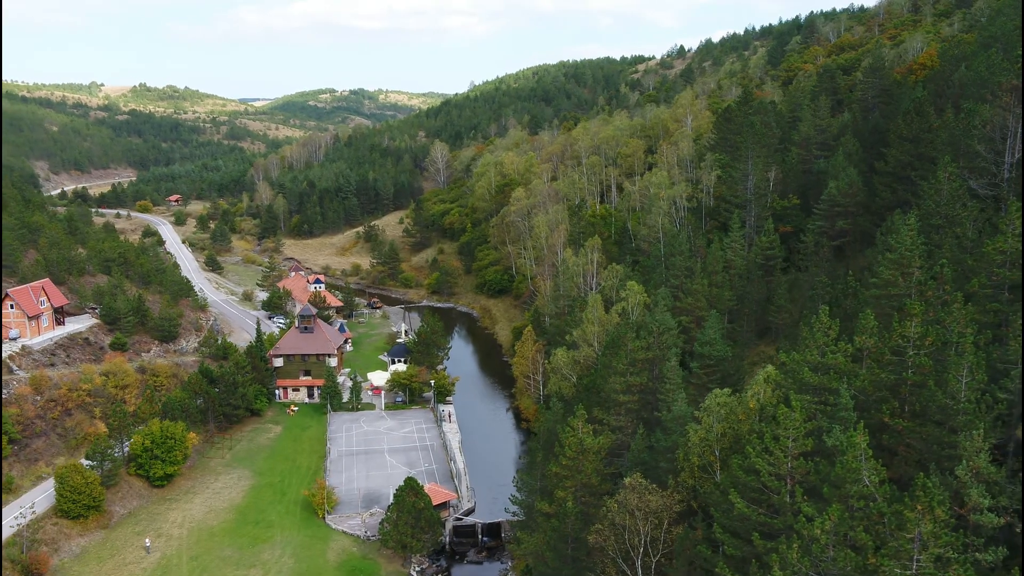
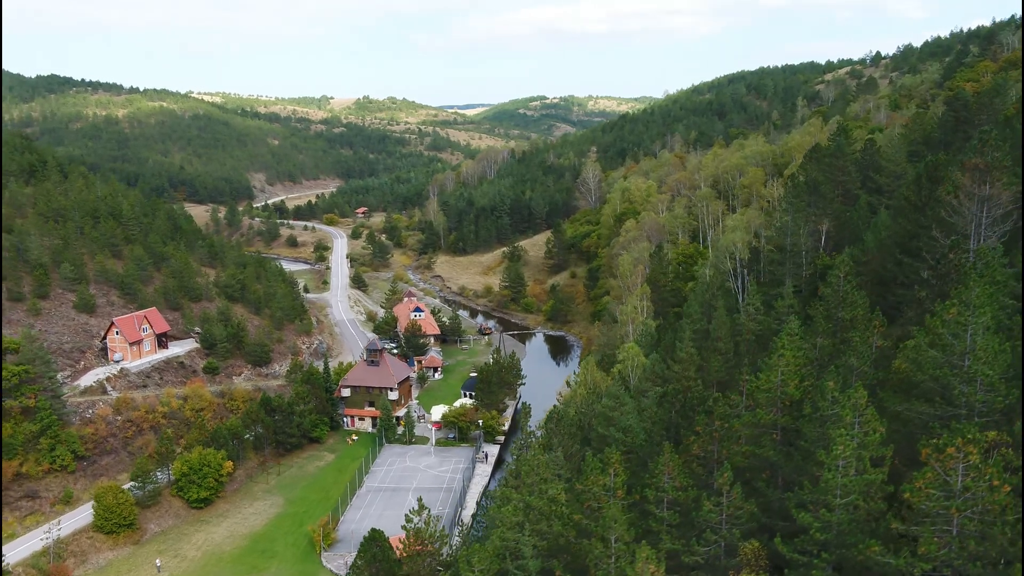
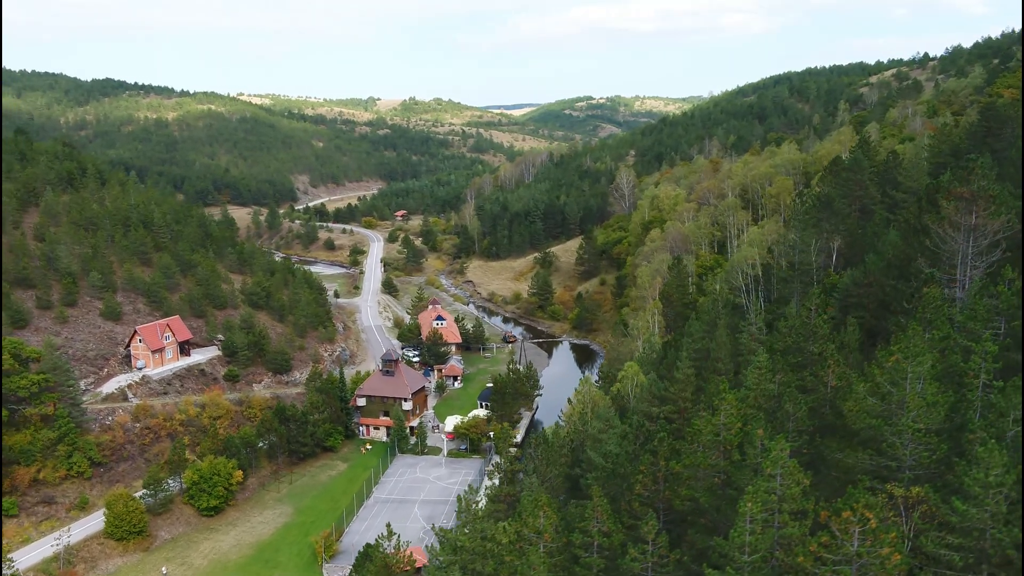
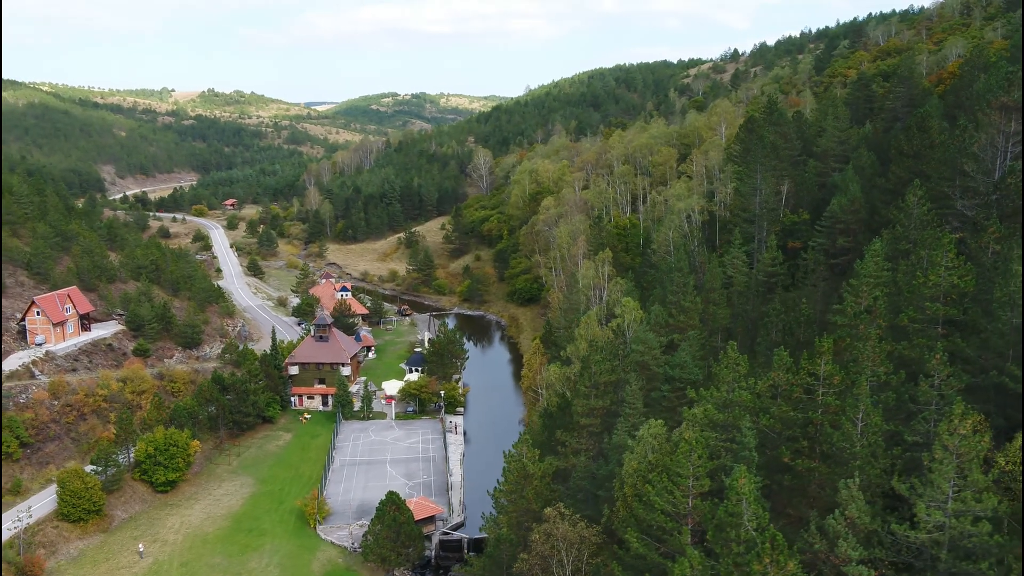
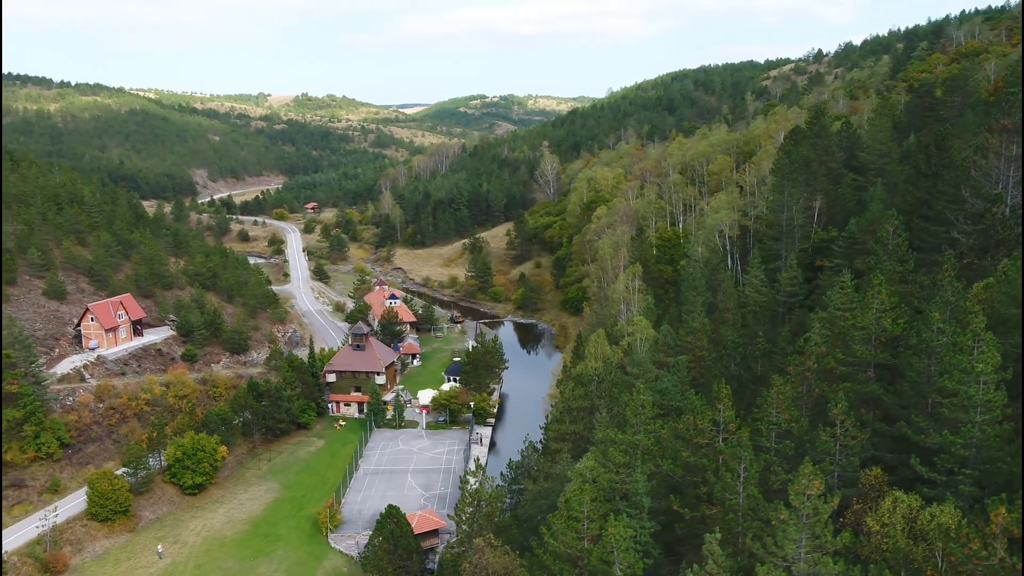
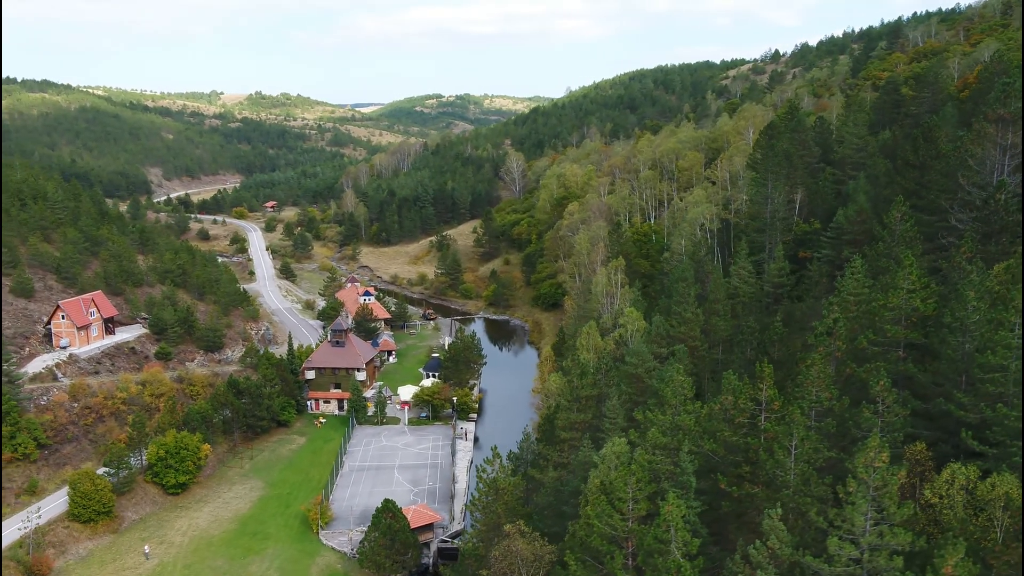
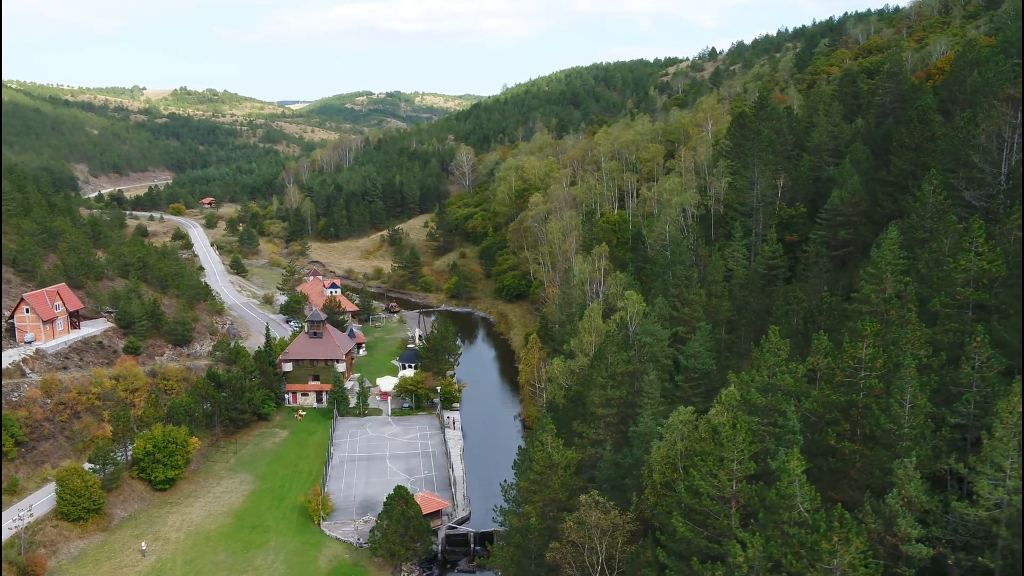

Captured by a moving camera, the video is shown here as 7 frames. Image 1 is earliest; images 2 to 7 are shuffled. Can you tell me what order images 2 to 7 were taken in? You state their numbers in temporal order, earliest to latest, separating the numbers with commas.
7, 4, 6, 5, 2, 3
